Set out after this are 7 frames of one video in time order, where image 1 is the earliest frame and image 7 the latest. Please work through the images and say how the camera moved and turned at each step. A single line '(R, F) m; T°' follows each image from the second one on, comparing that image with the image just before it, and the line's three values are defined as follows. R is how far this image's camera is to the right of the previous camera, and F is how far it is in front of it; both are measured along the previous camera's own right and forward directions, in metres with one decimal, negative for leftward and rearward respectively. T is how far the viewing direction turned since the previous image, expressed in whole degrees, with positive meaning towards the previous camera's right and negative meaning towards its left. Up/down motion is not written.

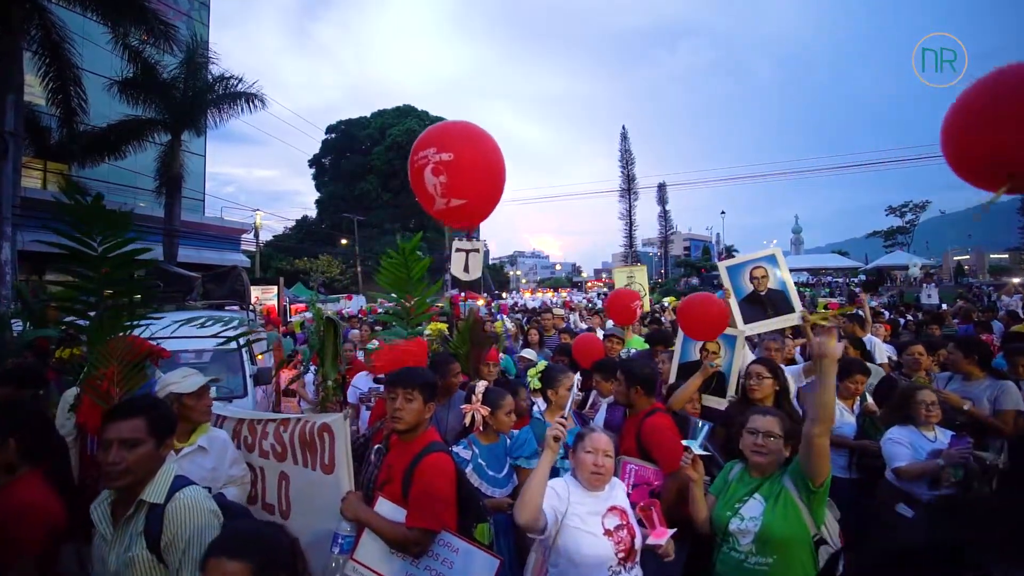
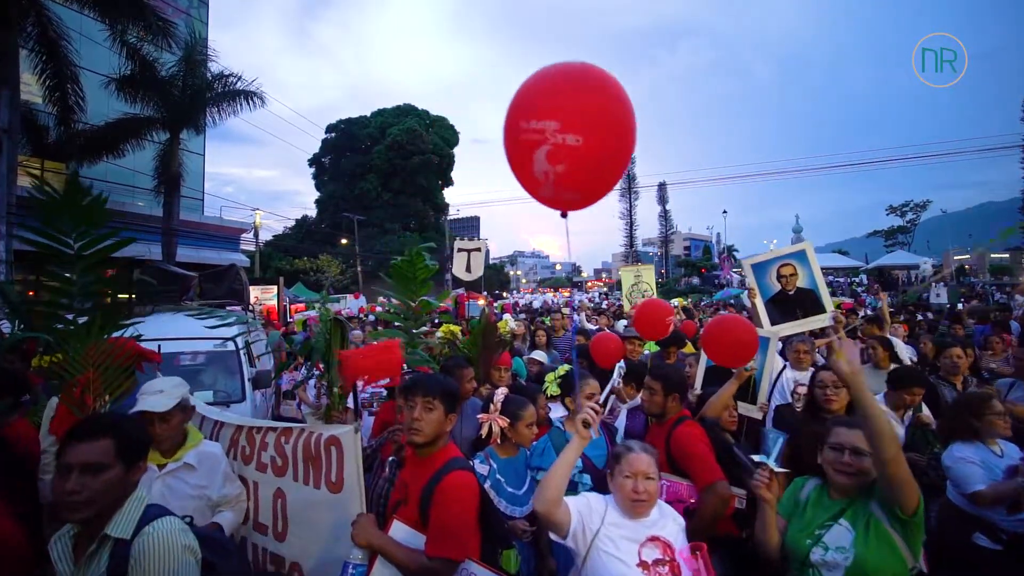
(-0.1, +0.3) m; 0°
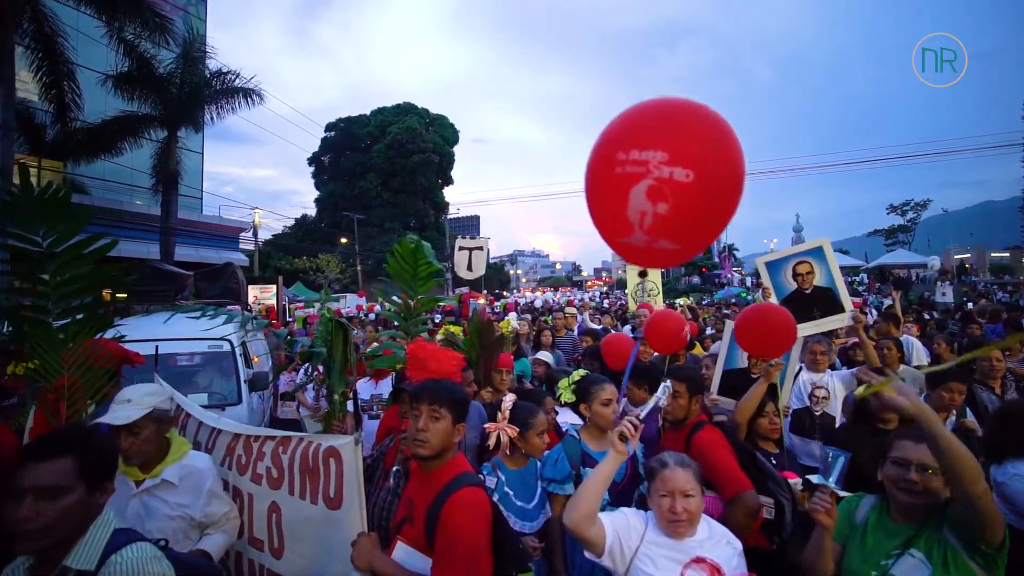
(-0.1, +0.2) m; 0°
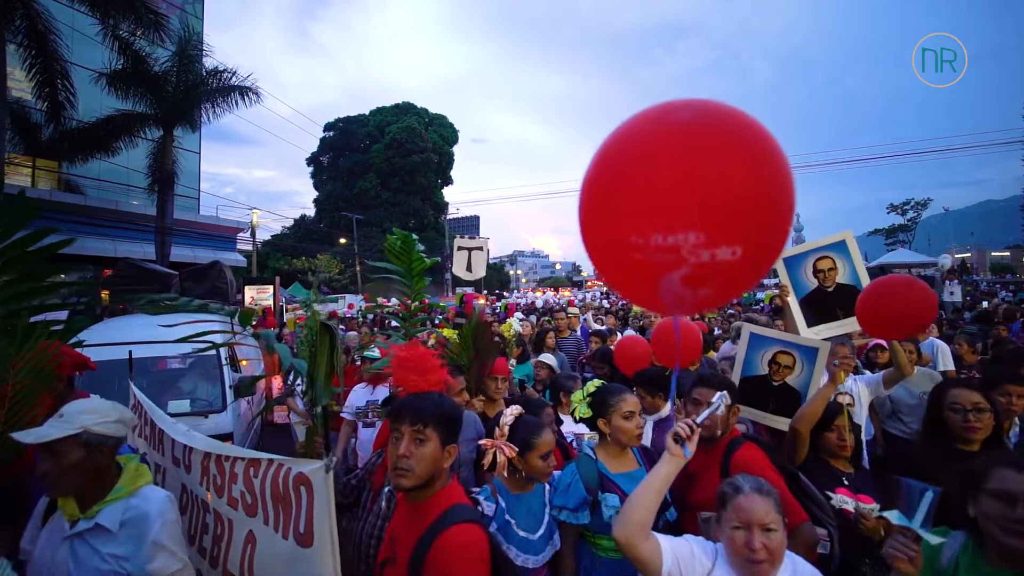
(0.0, +0.4) m; 0°
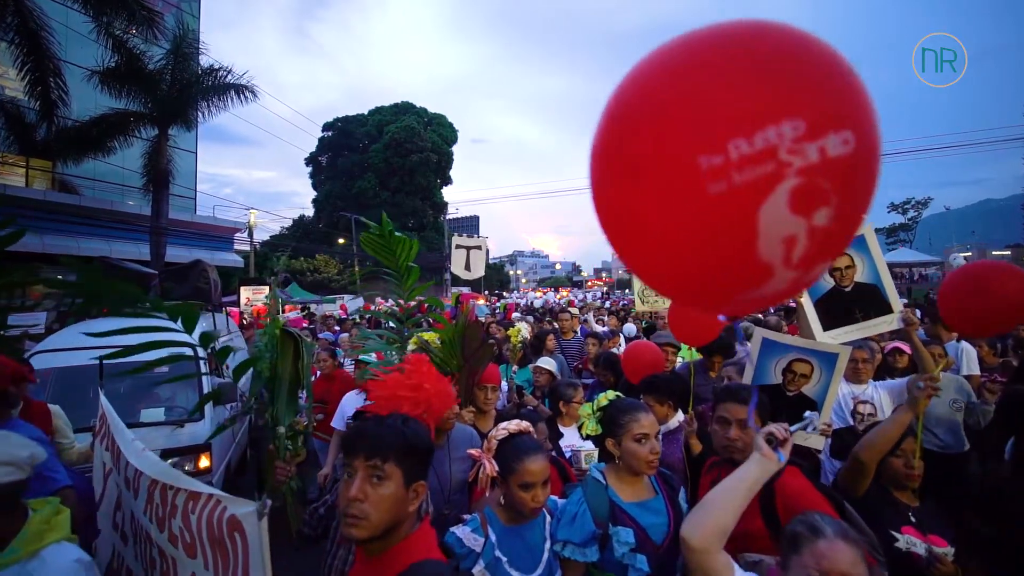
(0.0, +0.4) m; 0°
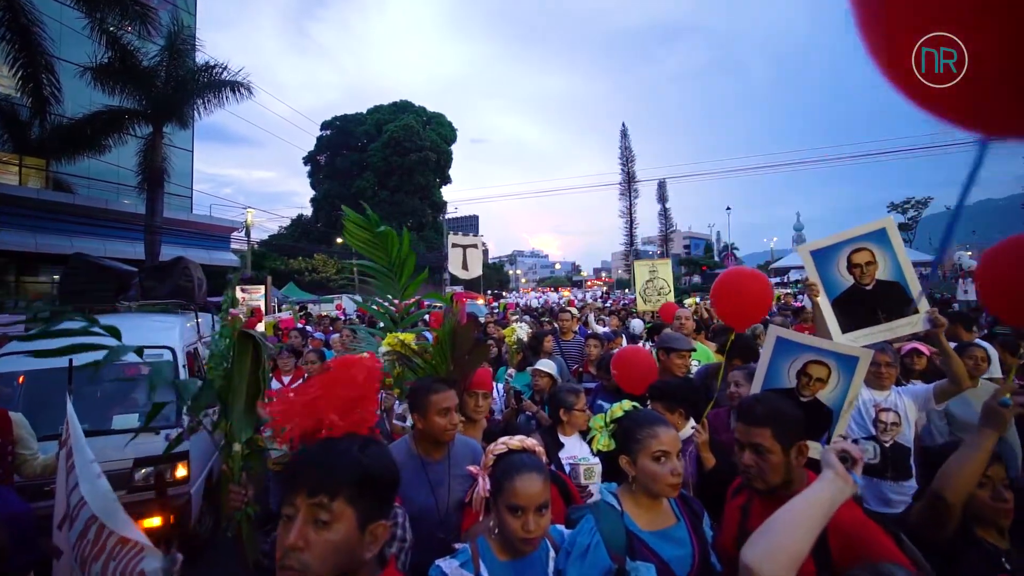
(0.0, +0.3) m; 0°
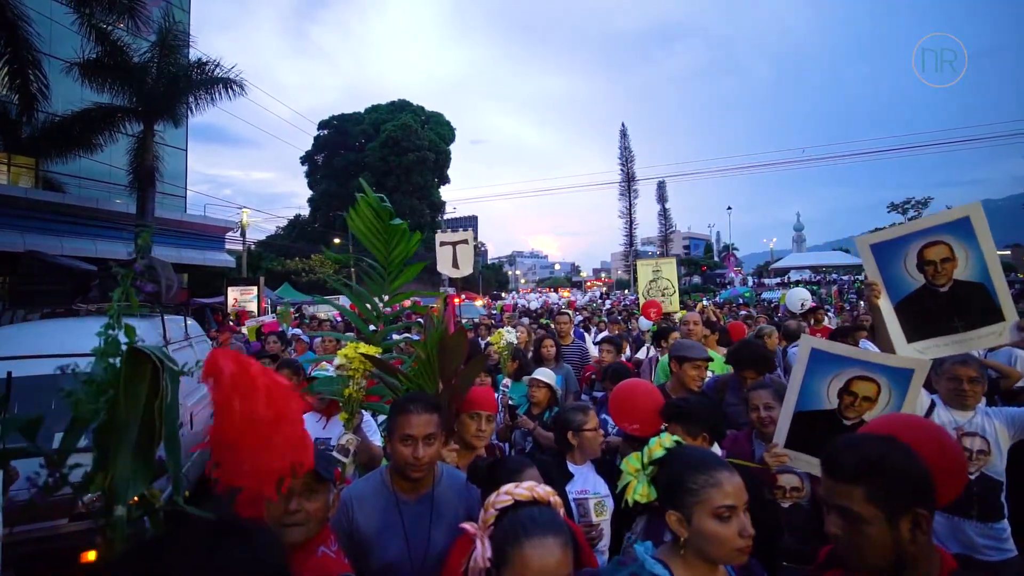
(0.0, +0.6) m; 0°
